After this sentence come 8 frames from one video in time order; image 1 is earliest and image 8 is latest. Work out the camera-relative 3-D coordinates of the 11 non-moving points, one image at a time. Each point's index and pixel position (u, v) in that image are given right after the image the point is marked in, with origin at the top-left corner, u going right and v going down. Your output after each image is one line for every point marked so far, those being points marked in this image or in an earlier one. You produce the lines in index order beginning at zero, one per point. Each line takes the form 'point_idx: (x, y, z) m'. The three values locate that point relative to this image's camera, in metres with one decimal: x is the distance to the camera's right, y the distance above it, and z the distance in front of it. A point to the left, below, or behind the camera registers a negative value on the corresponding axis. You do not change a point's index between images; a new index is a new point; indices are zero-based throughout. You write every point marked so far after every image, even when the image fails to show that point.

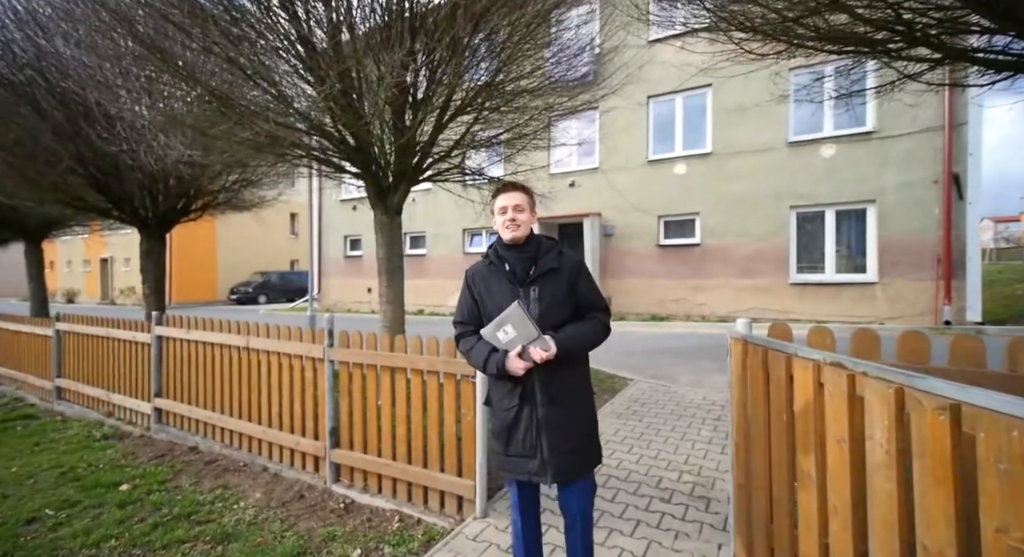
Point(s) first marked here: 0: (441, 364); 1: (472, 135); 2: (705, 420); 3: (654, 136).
0: (-0.4, -0.5, +3.0) m
1: (-0.4, +1.4, +5.0) m
2: (+1.8, -1.3, +4.6) m
3: (+3.7, +3.7, +12.7) m
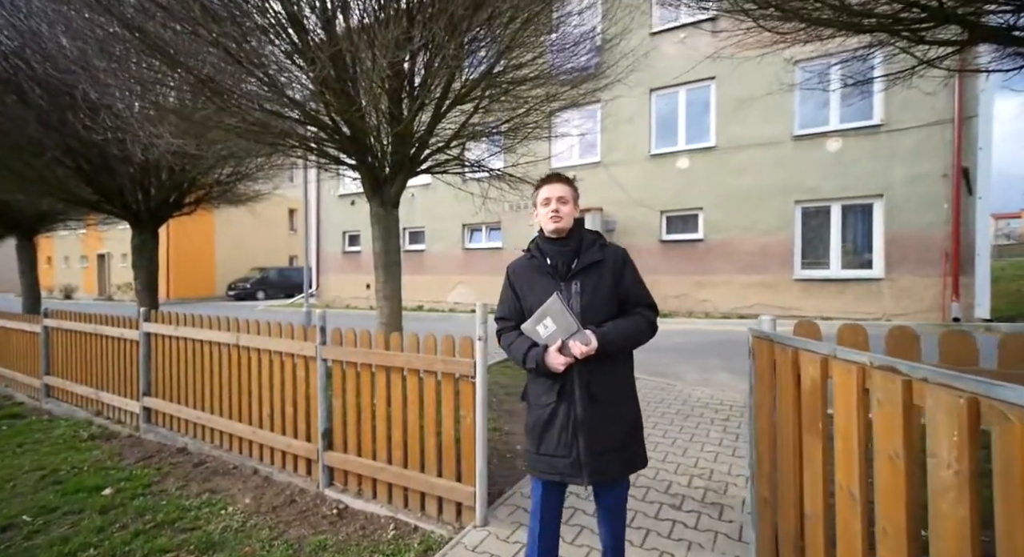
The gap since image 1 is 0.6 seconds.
0: (-0.4, -0.5, +2.8) m
1: (-0.4, +1.5, +4.8) m
2: (+1.8, -1.3, +4.4) m
3: (+3.7, +3.8, +12.5) m
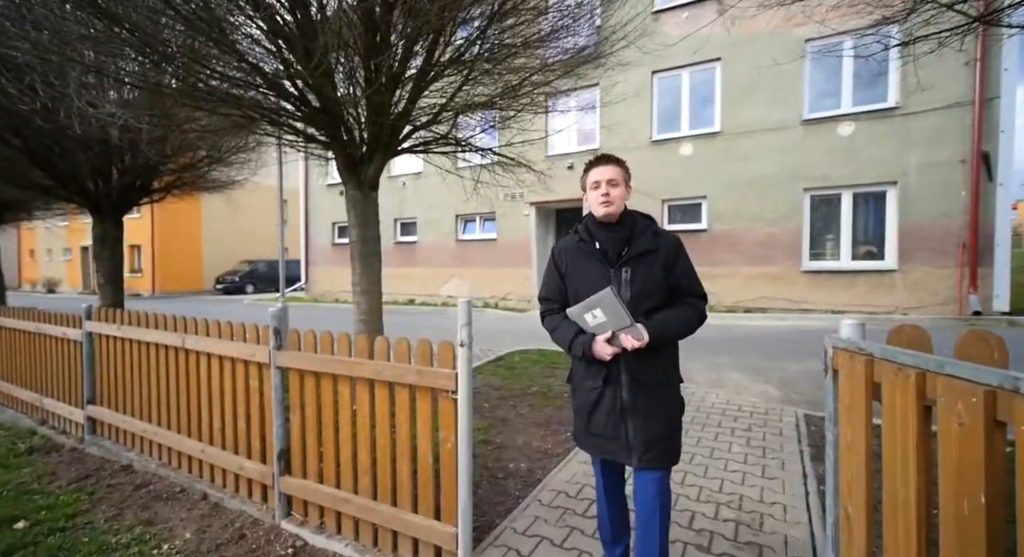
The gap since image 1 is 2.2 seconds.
0: (-0.5, -0.5, +2.3) m
1: (-0.4, +1.6, +4.2) m
2: (+1.8, -1.2, +3.9) m
3: (+3.6, +4.0, +11.9) m
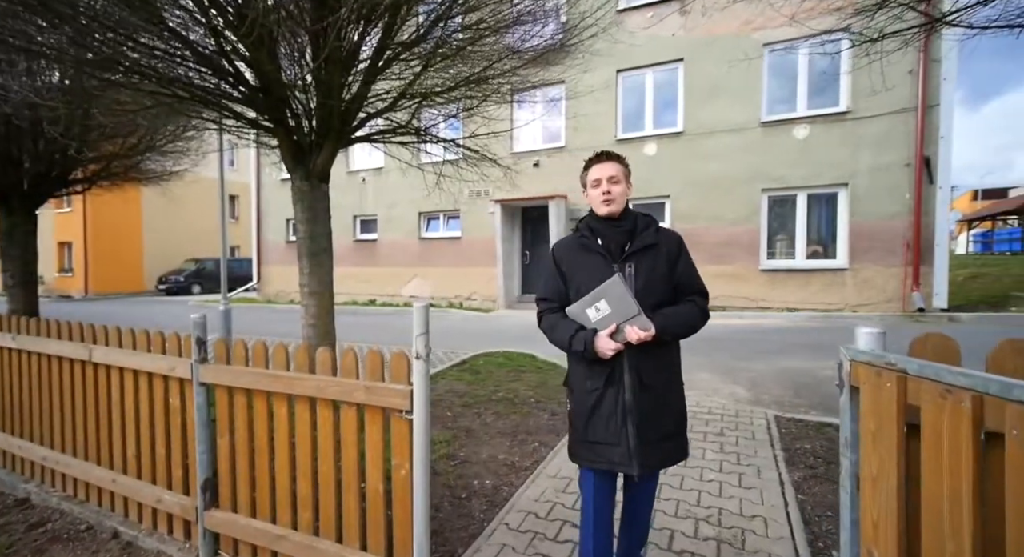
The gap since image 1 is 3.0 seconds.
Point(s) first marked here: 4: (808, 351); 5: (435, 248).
0: (-0.6, -0.5, +2.0) m
1: (-0.7, +1.6, +3.9) m
2: (+1.5, -1.2, +3.8) m
3: (+2.7, +4.0, +11.8) m
4: (+4.0, -1.0, +6.6) m
5: (-2.2, +0.9, +13.7) m
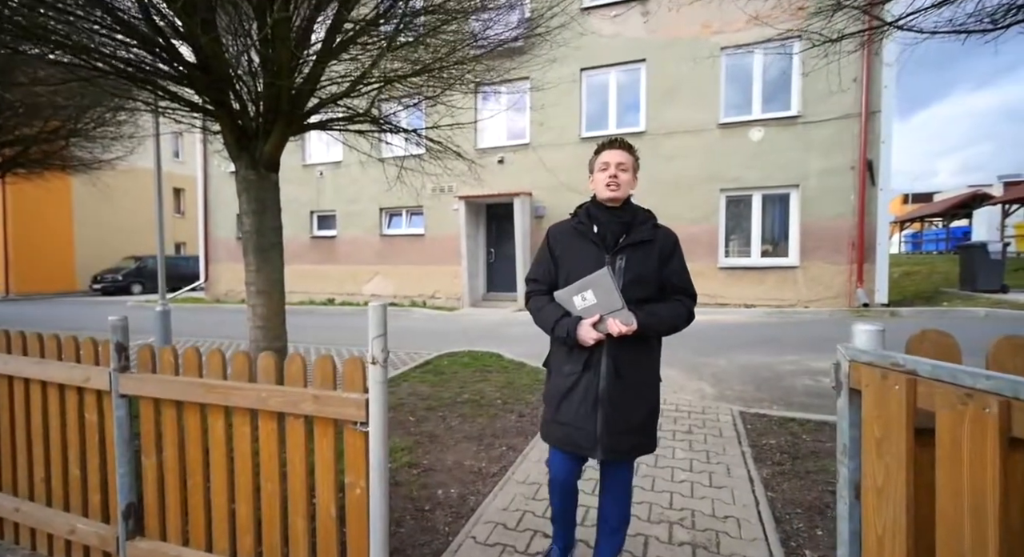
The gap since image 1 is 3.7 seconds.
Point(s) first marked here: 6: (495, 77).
0: (-0.7, -0.5, +1.8) m
1: (-1.0, +1.6, +3.7) m
2: (+1.2, -1.2, +3.7) m
3: (+1.8, +4.1, +11.8) m
4: (+3.5, -0.9, +6.7) m
5: (-3.2, +0.9, +13.3) m
6: (-0.1, +1.8, +4.6) m
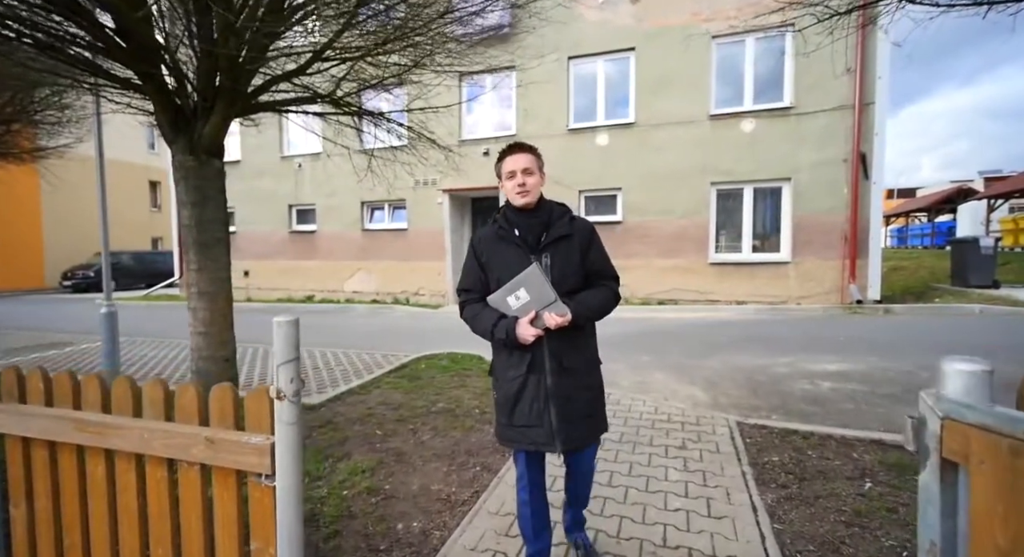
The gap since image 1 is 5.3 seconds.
0: (-0.9, -0.5, +1.4) m
1: (-1.2, +1.6, +3.3) m
2: (+1.1, -1.2, +3.4) m
3: (+1.5, +4.2, +11.4) m
4: (+3.2, -0.9, +6.4) m
5: (-3.6, +1.0, +12.9) m
6: (-0.3, +1.8, +4.1) m
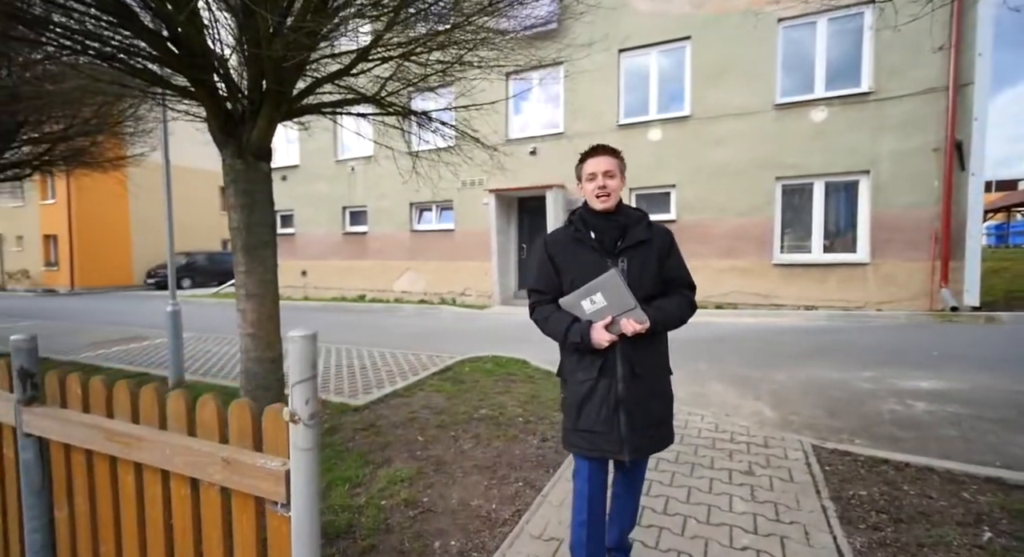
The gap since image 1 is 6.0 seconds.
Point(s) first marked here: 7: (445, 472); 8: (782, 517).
0: (-0.8, -0.5, +1.3) m
1: (-0.9, +1.6, +3.2) m
2: (+1.4, -1.2, +3.0) m
3: (+2.7, +4.1, +11.0) m
4: (+3.9, -0.9, +5.8) m
5: (-2.2, +1.0, +13.0) m
6: (+0.1, +1.8, +4.0) m
7: (-0.4, -1.2, +3.2) m
8: (+1.4, -1.2, +2.6) m
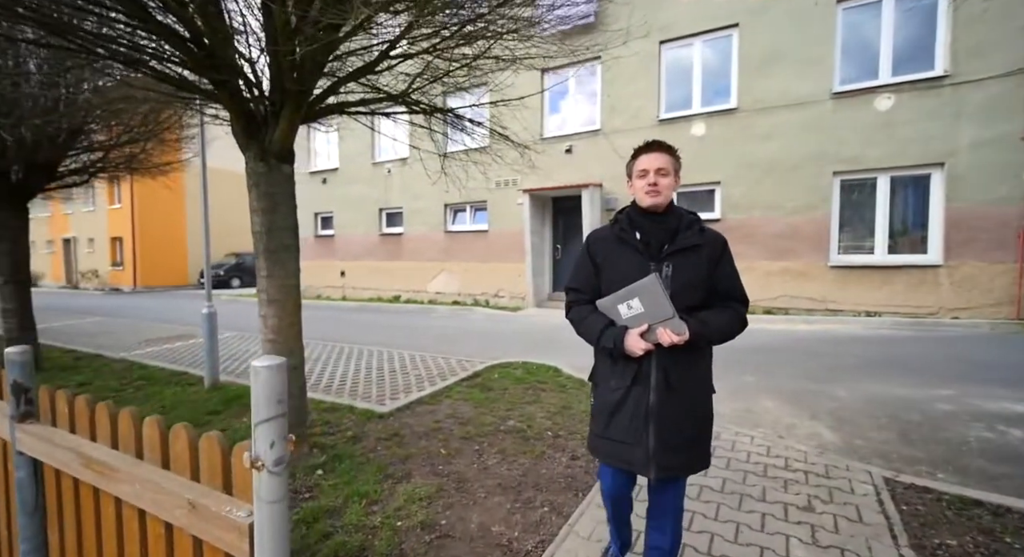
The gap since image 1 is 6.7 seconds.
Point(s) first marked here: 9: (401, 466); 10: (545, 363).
0: (-0.8, -0.5, +1.1) m
1: (-0.7, +1.5, +3.0) m
2: (+1.5, -1.3, +2.7) m
3: (+3.5, +4.1, +10.5) m
4: (+4.2, -1.0, +5.3) m
5: (-1.2, +1.0, +12.9) m
6: (+0.3, +1.7, +3.7) m
7: (-0.3, -1.3, +3.0) m
8: (+1.5, -1.3, +2.2) m
9: (-0.7, -1.3, +3.3) m
10: (+0.5, -1.1, +6.1) m
